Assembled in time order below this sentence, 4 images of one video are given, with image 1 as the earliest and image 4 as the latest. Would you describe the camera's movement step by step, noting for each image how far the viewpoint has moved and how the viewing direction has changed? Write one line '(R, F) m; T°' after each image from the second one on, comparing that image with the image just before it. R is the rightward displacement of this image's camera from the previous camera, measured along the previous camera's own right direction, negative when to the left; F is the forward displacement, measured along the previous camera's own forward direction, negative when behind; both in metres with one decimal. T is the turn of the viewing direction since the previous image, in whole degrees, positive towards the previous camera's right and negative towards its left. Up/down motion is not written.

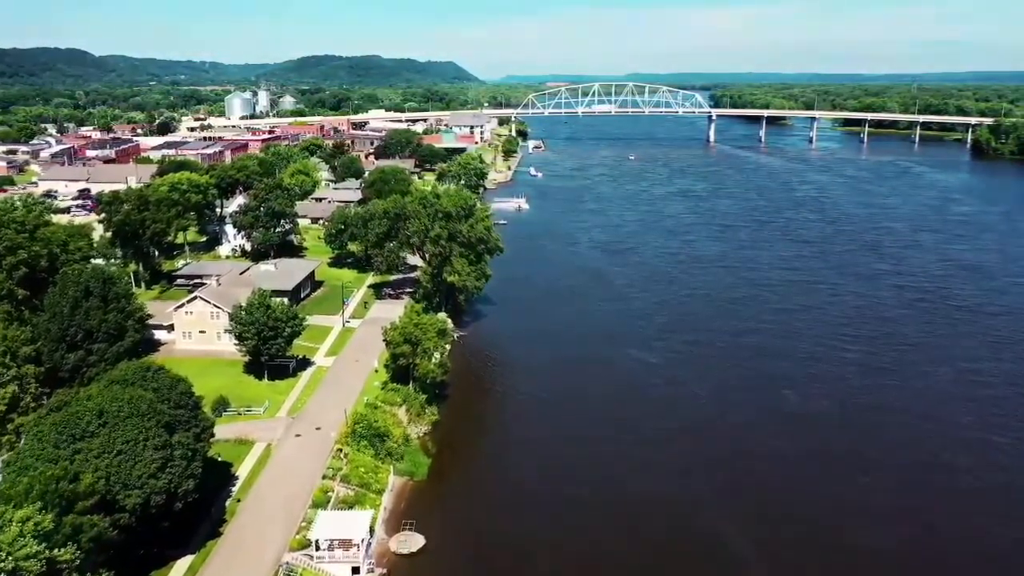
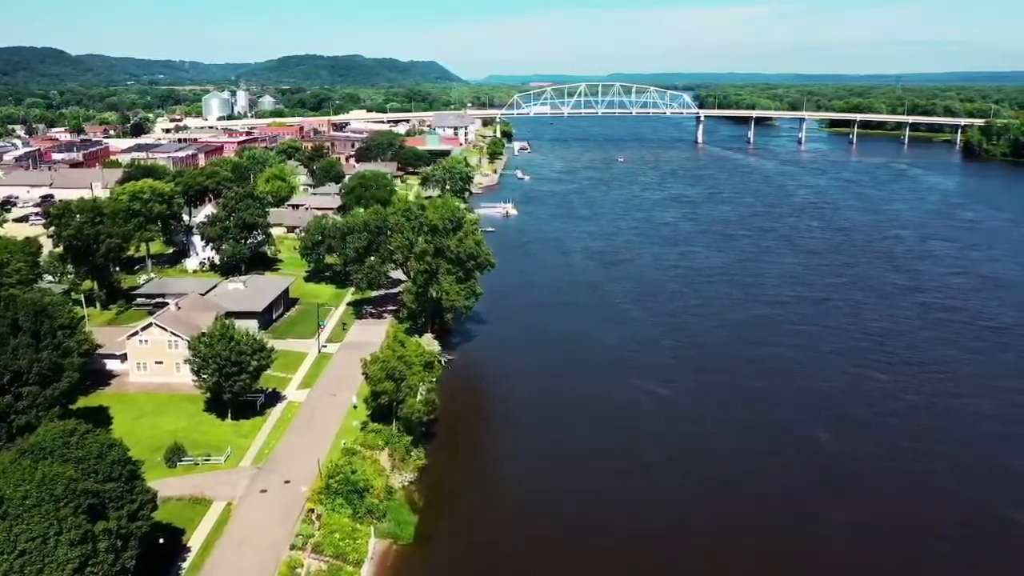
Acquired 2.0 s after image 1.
(-0.3, +2.5) m; +1°
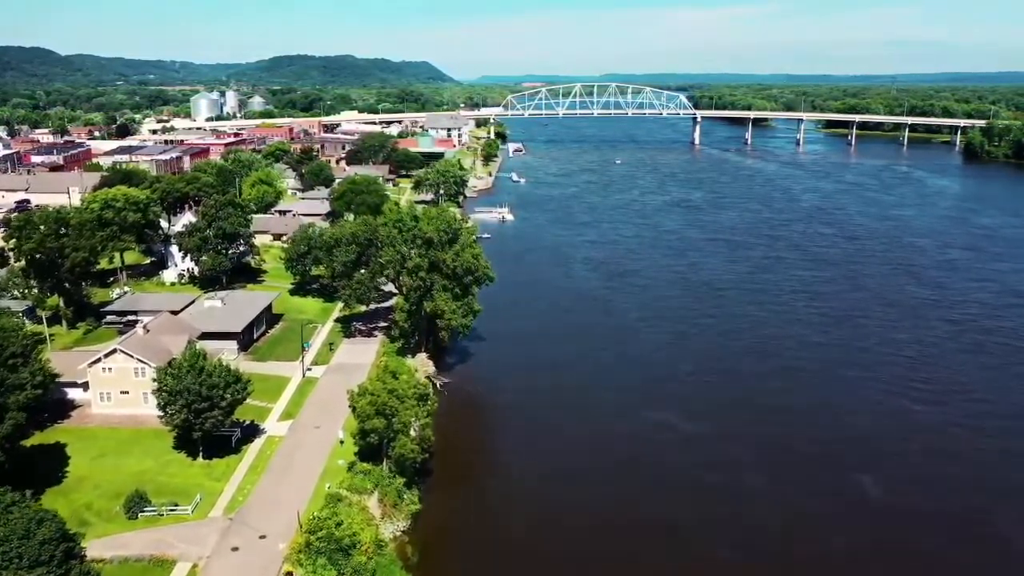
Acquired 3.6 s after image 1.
(-0.3, +2.1) m; +1°
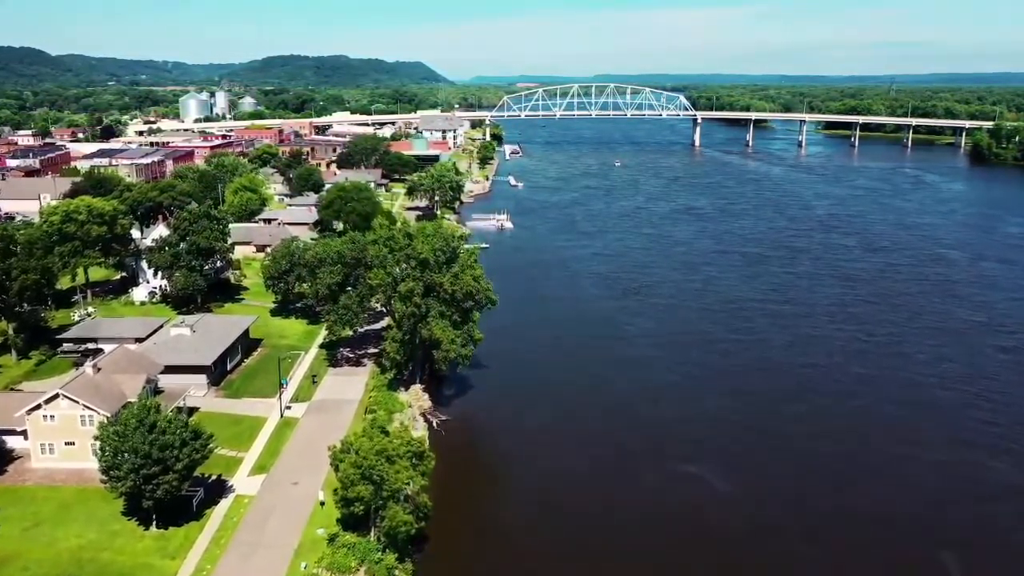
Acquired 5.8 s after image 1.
(-0.3, +2.8) m; 0°
